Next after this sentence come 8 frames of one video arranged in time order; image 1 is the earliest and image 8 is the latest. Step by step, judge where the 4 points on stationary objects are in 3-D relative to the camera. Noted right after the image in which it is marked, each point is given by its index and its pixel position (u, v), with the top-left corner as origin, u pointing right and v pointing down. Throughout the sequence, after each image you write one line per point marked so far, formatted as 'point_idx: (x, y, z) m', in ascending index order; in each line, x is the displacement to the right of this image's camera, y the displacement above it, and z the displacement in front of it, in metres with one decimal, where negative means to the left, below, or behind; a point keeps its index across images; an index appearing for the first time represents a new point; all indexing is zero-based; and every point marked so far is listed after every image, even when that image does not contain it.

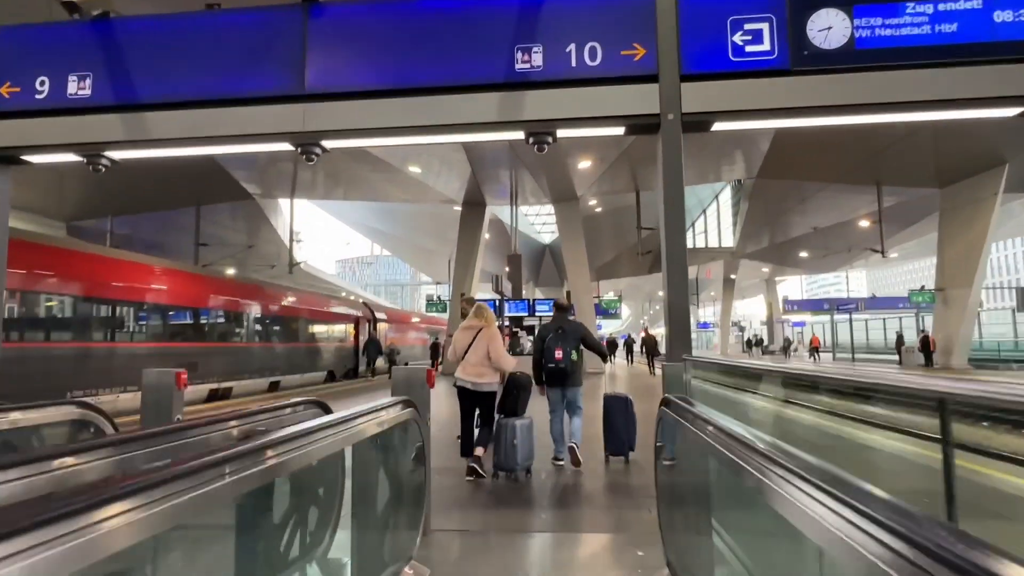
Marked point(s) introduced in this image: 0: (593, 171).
0: (+2.4, +3.6, +17.9) m
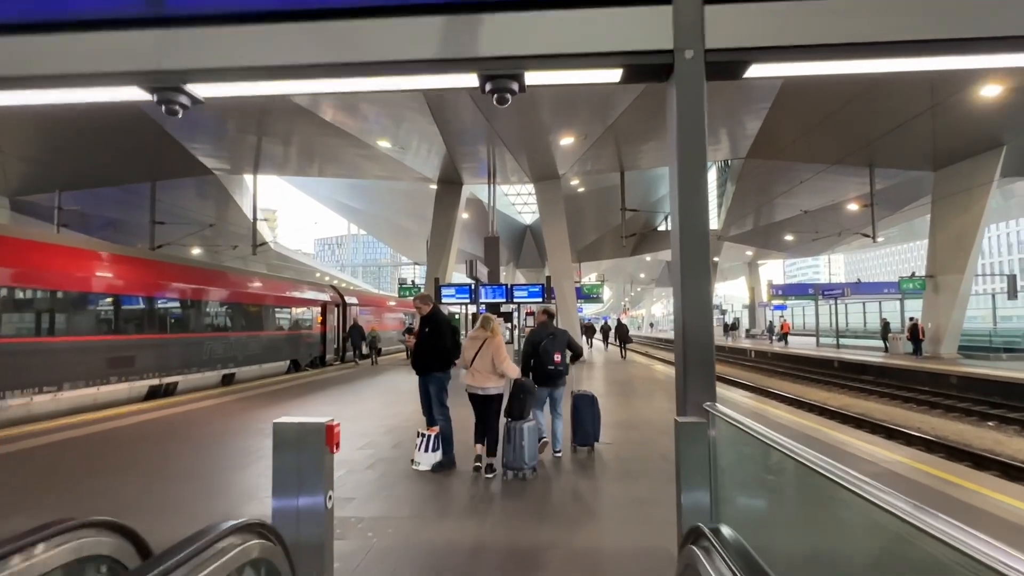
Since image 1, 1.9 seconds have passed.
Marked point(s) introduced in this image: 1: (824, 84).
0: (+1.8, +4.0, +17.0) m
1: (+7.3, +4.9, +13.9) m
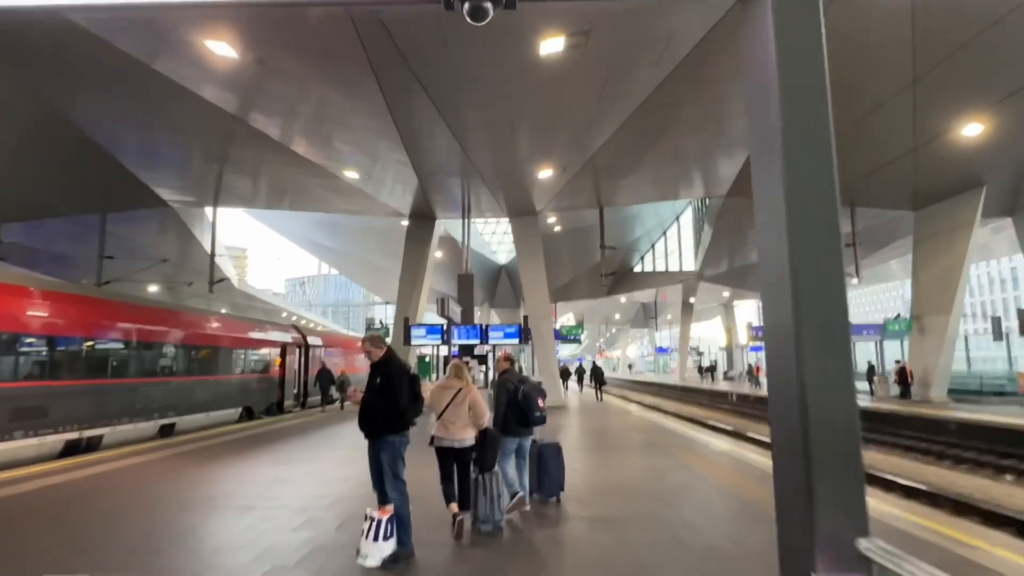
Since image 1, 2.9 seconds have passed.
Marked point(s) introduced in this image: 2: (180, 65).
0: (+1.1, +2.9, +16.4) m
1: (+6.8, +3.9, +13.6) m
2: (-6.1, +4.0, +10.7) m
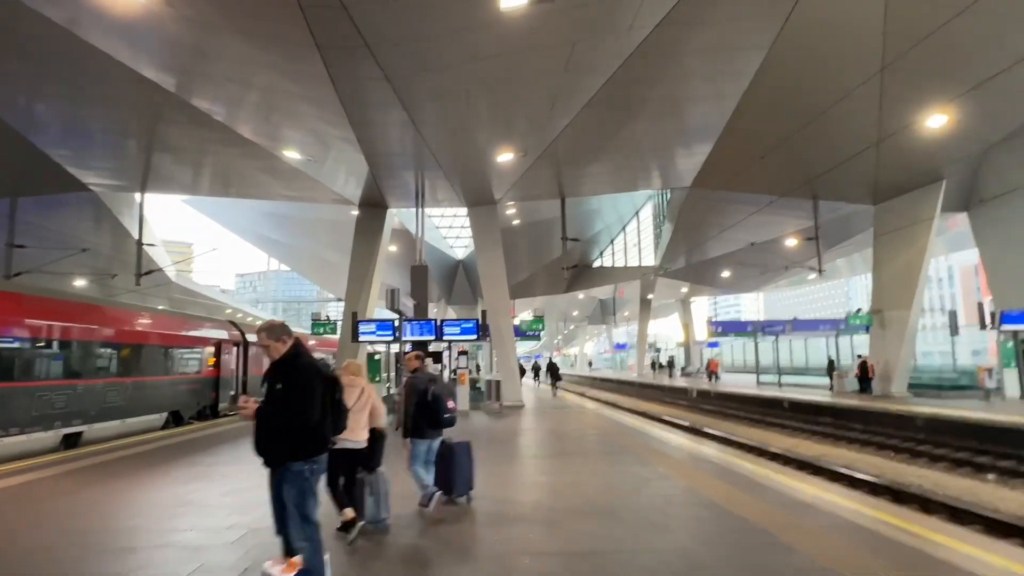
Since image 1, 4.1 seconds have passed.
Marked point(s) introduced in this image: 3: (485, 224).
0: (0.0, +3.1, +15.5) m
1: (+5.8, +4.1, +13.2) m
2: (-6.8, +4.2, +9.4) m
3: (-0.8, +2.0, +18.5) m
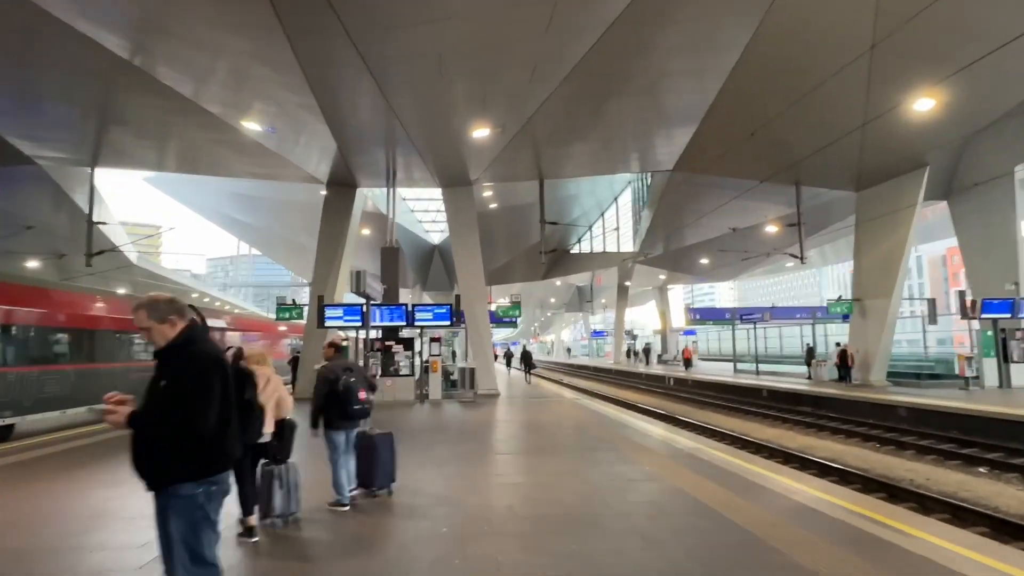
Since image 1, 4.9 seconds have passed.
0: (-0.6, +3.5, +14.9) m
1: (+5.4, +4.4, +12.7) m
2: (-7.1, +4.5, +8.5) m
3: (-1.6, +2.5, +17.8) m
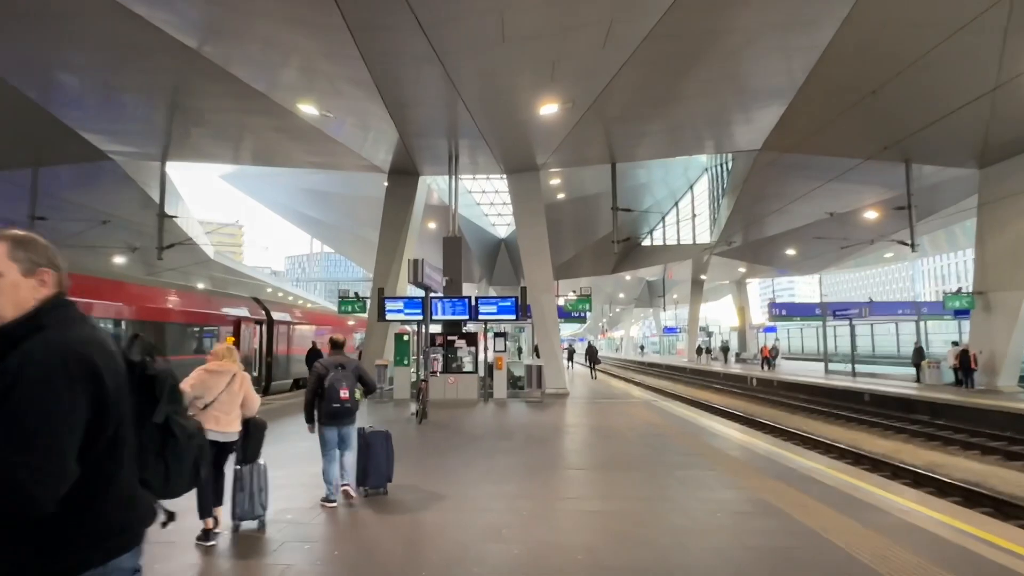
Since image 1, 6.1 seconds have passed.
0: (+1.1, +3.7, +13.9) m
1: (+6.7, +4.6, +11.1) m
2: (-6.2, +4.6, +8.2) m
3: (+0.4, +2.7, +17.0) m
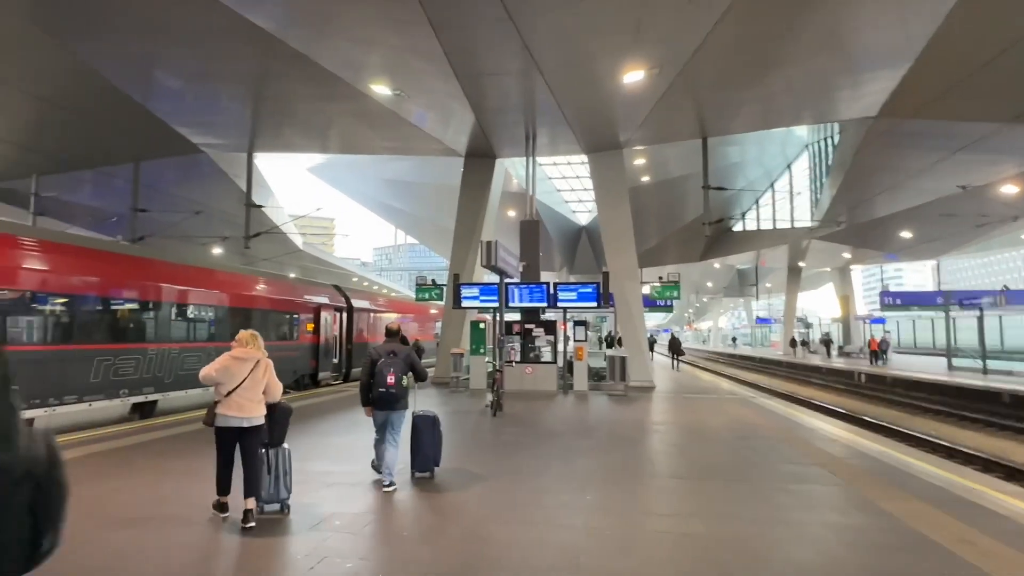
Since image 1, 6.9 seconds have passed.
0: (+2.8, +4.0, +12.9) m
1: (+8.0, +4.8, +9.4) m
2: (-5.1, +4.8, +8.3) m
3: (+2.6, +3.0, +16.0) m
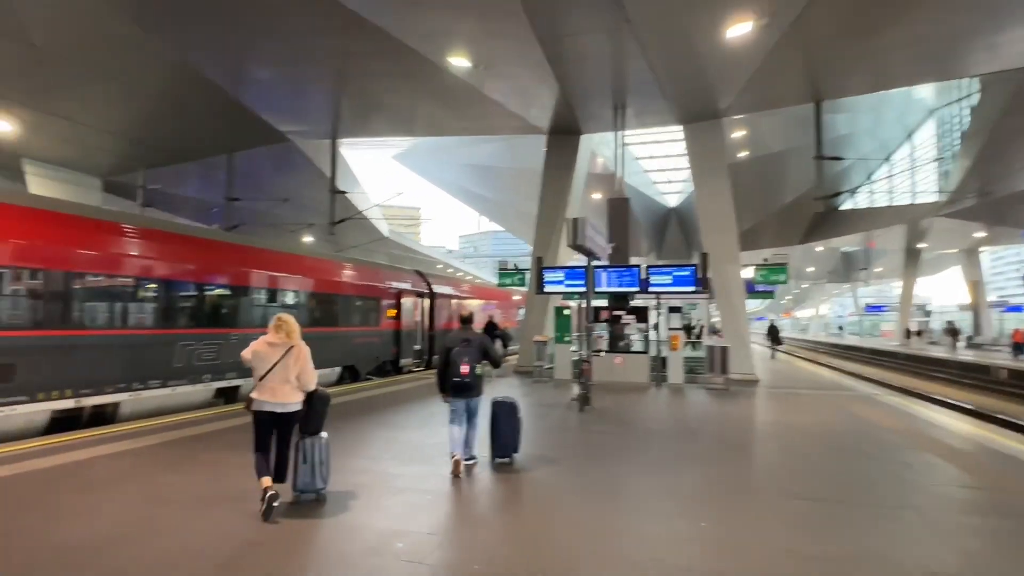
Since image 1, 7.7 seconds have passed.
0: (+4.6, +4.3, +11.6) m
1: (+9.2, +5.1, +7.3) m
2: (-3.9, +5.1, +8.1) m
3: (+4.8, +3.4, +14.8) m
